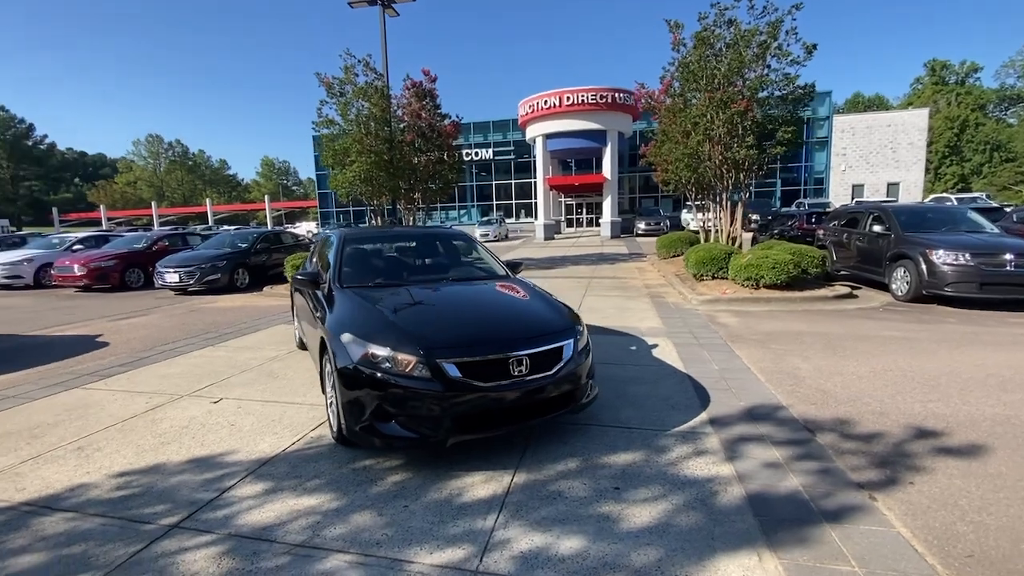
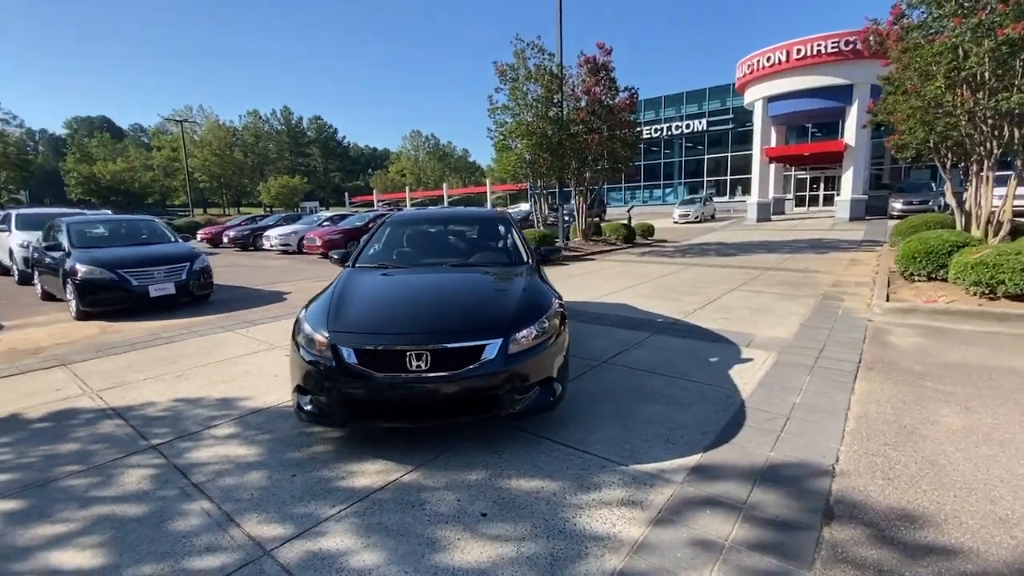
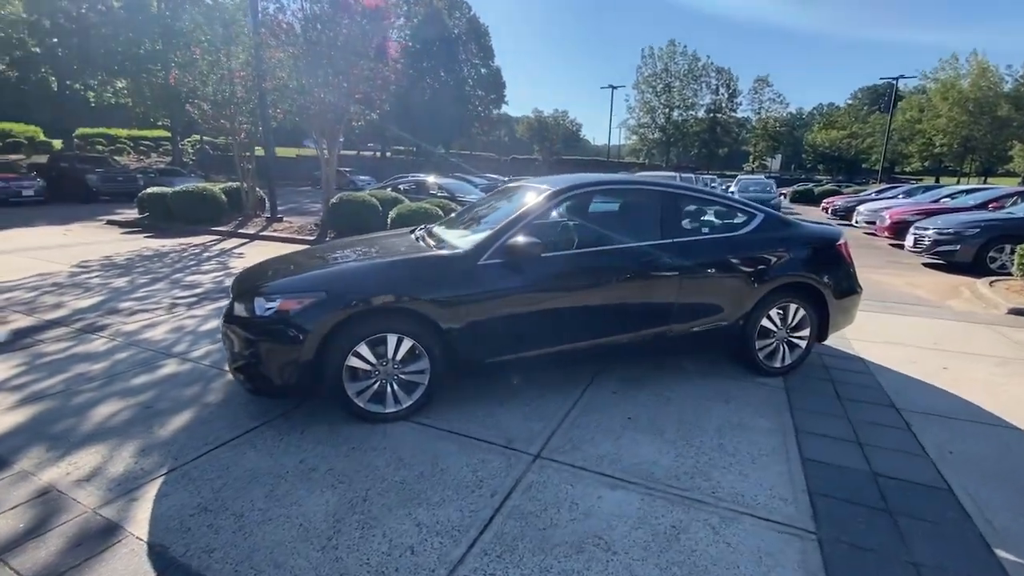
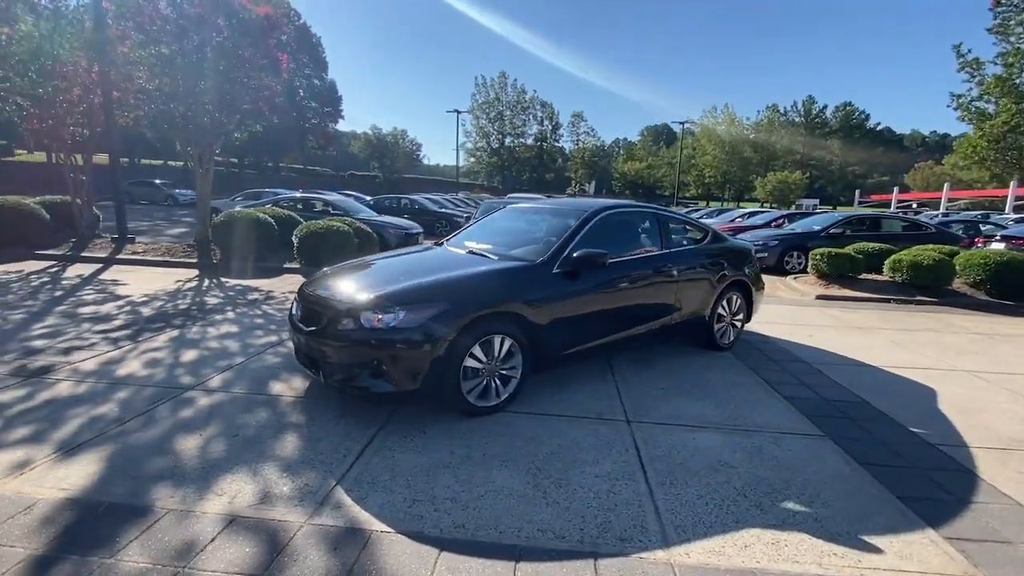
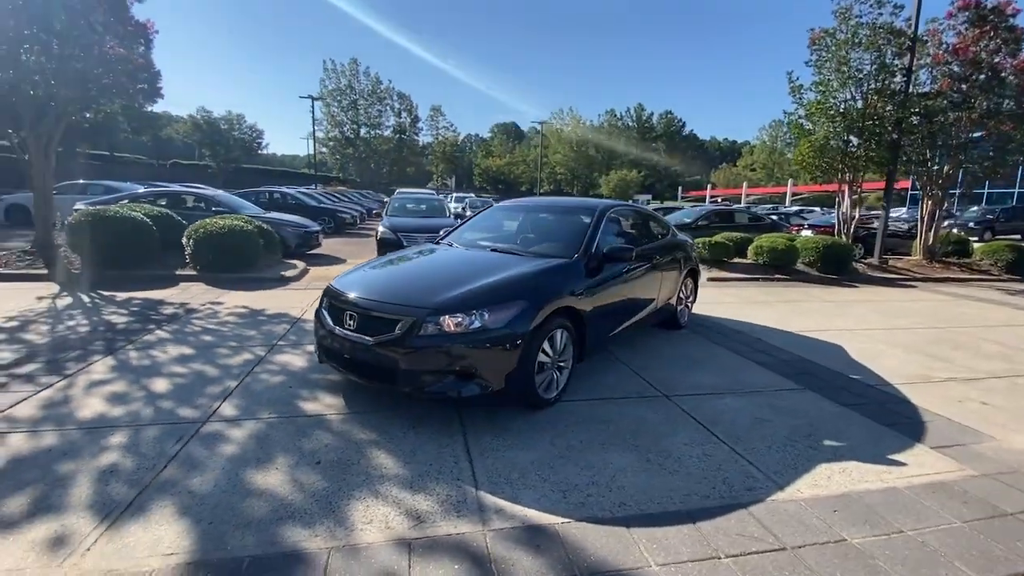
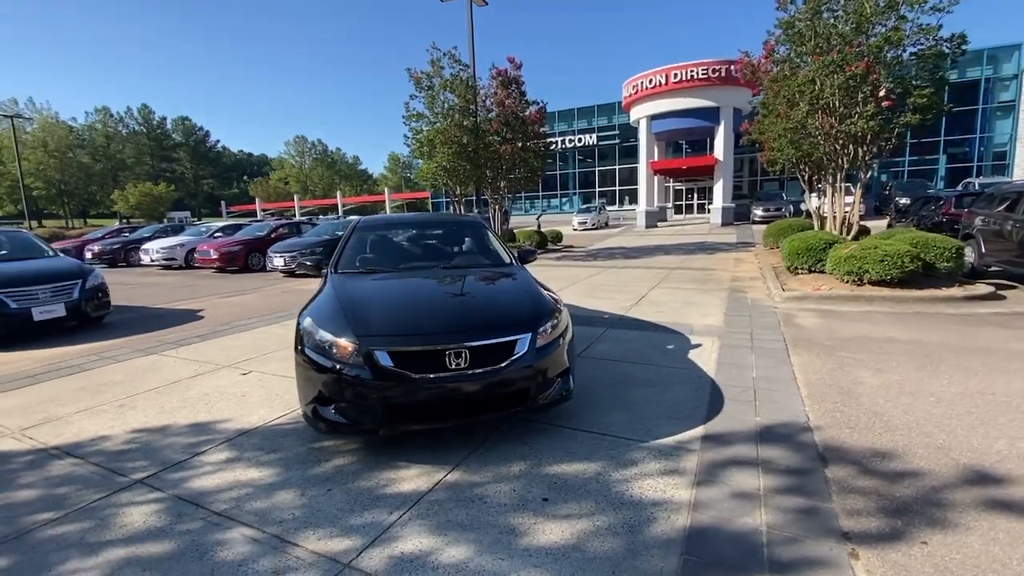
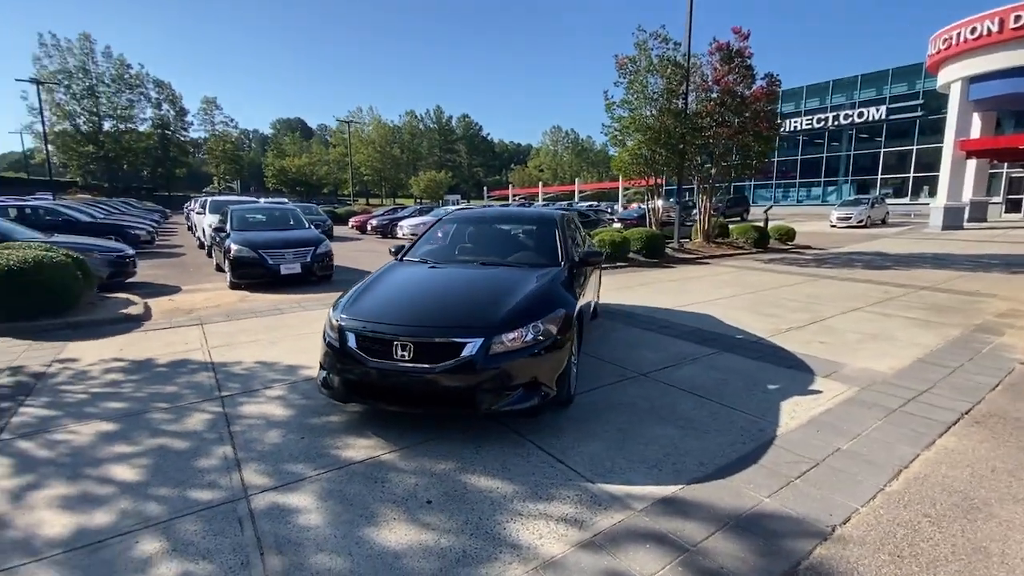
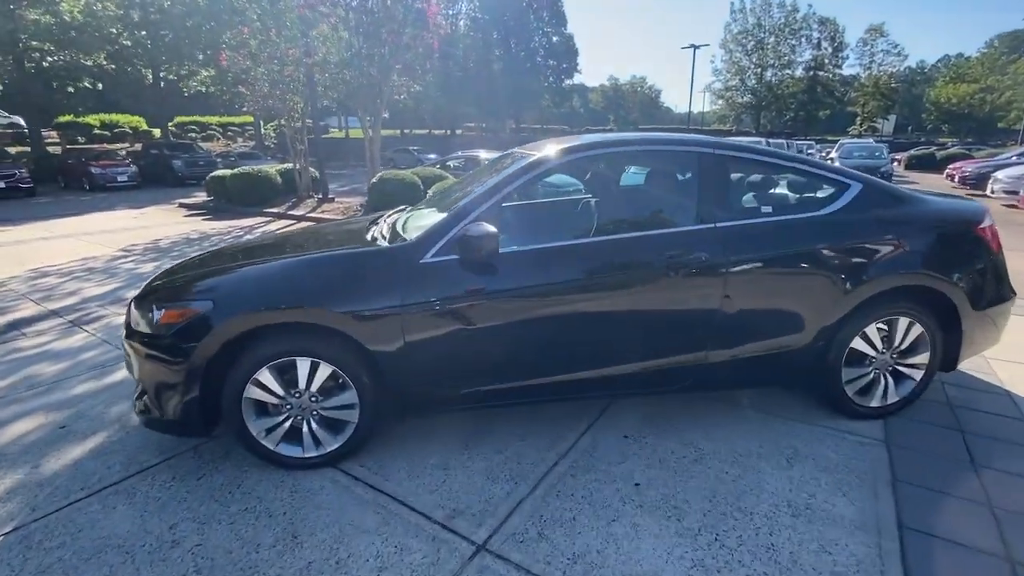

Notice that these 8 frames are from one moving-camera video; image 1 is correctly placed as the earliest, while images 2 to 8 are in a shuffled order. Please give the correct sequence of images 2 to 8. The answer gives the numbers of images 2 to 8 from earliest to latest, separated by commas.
6, 2, 7, 5, 4, 3, 8
